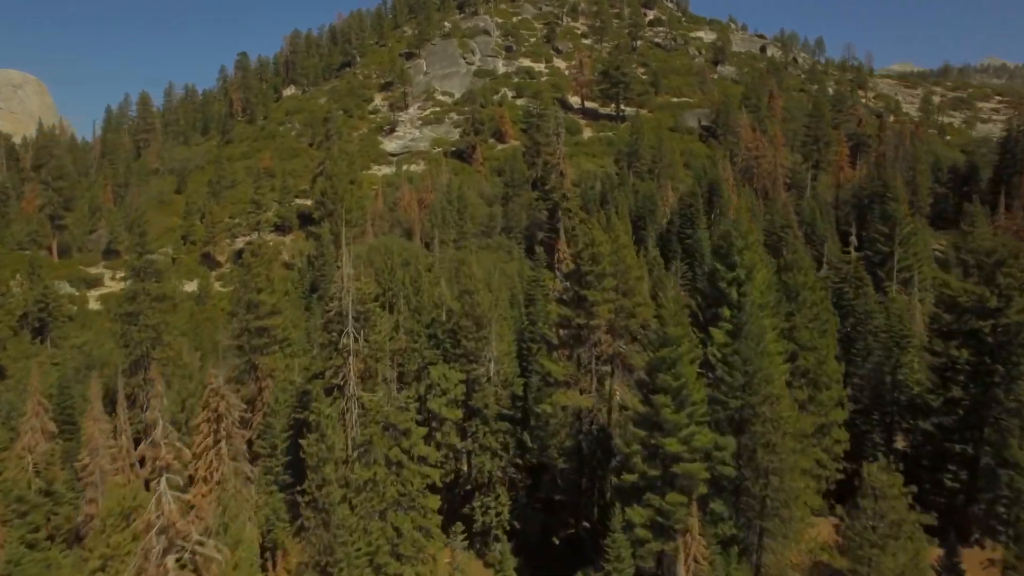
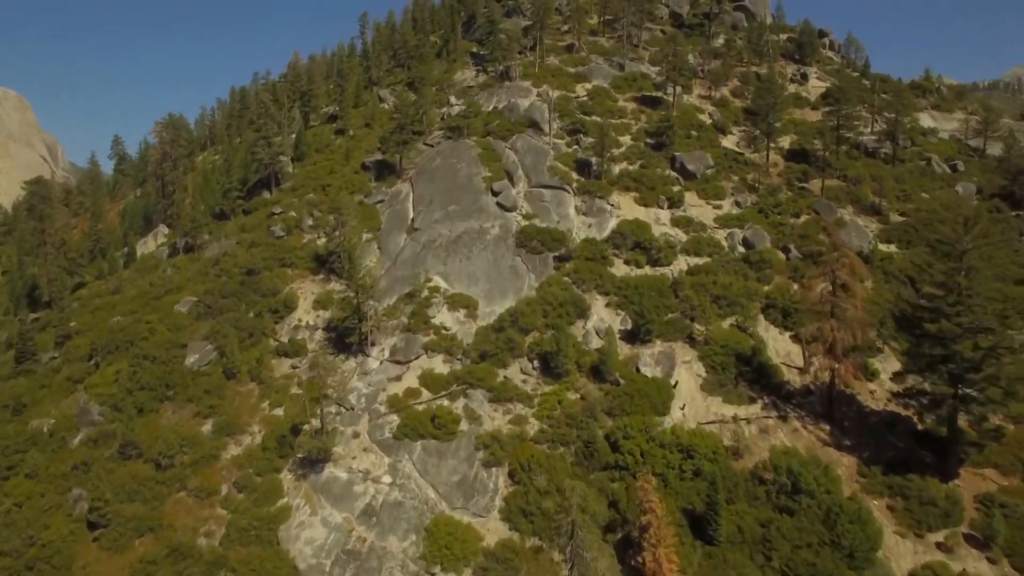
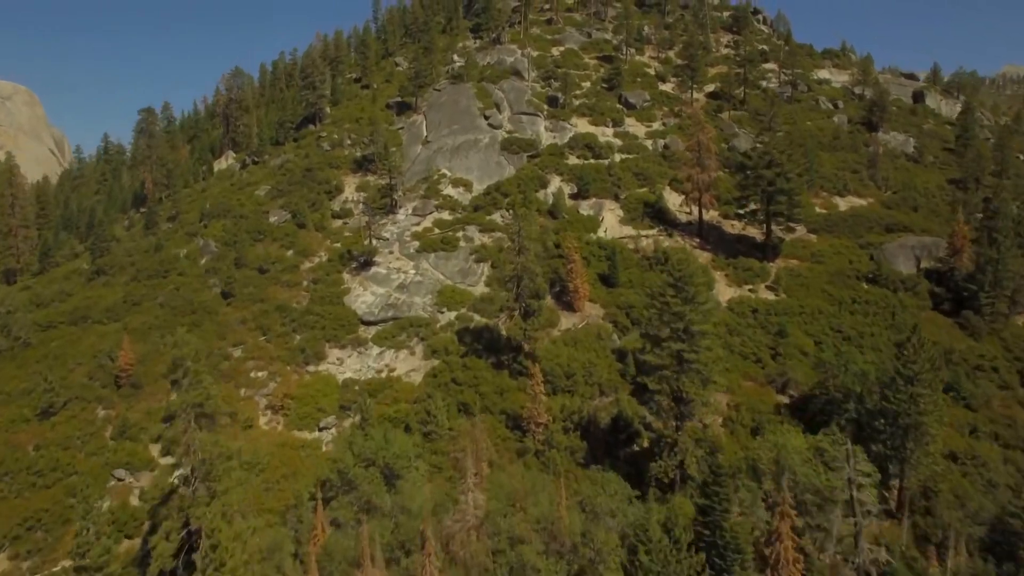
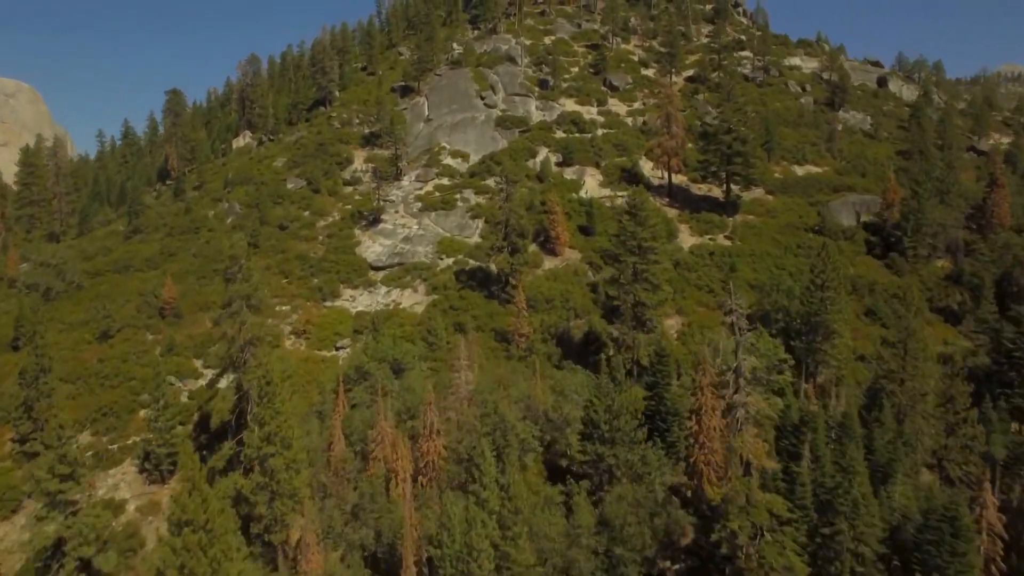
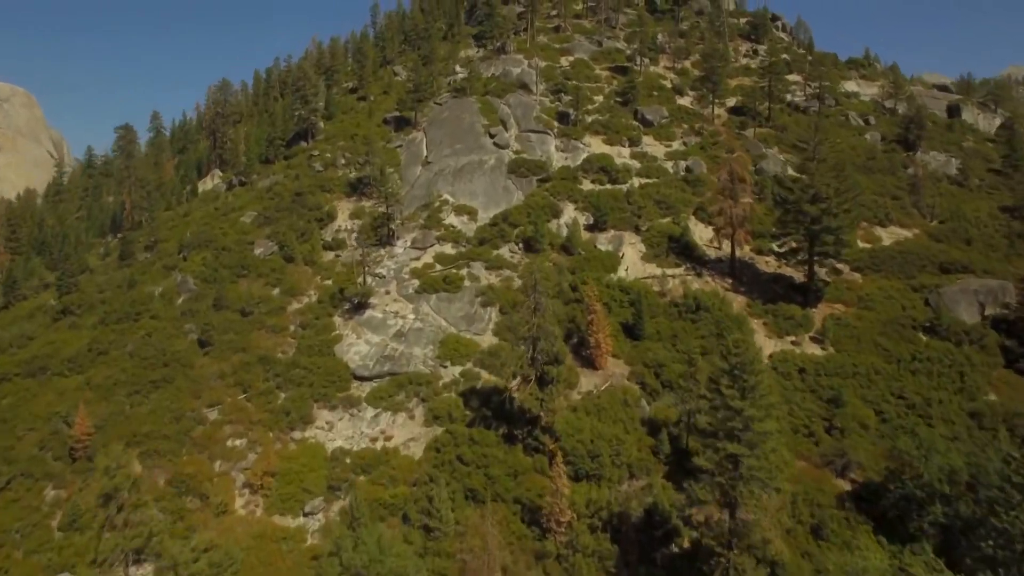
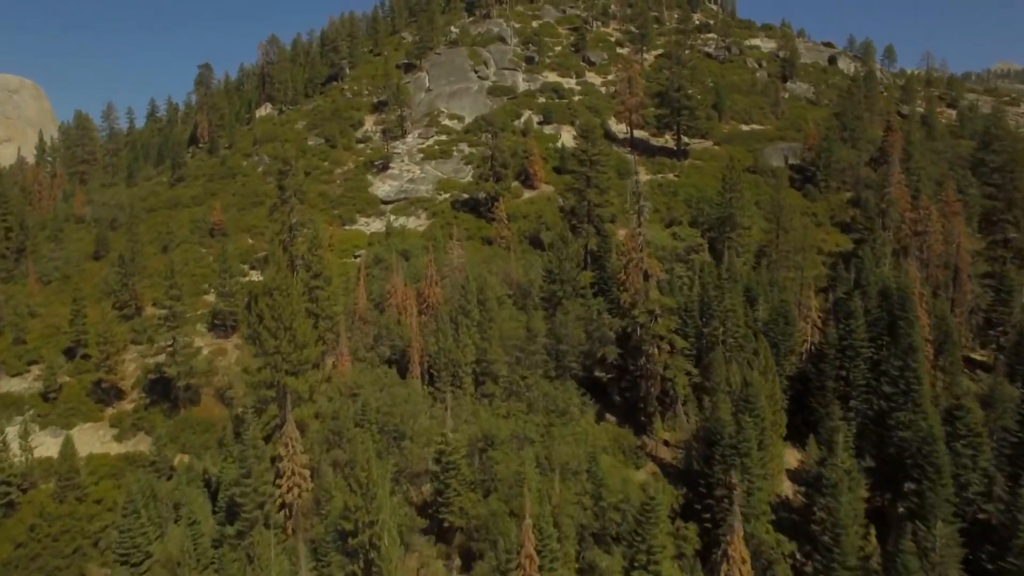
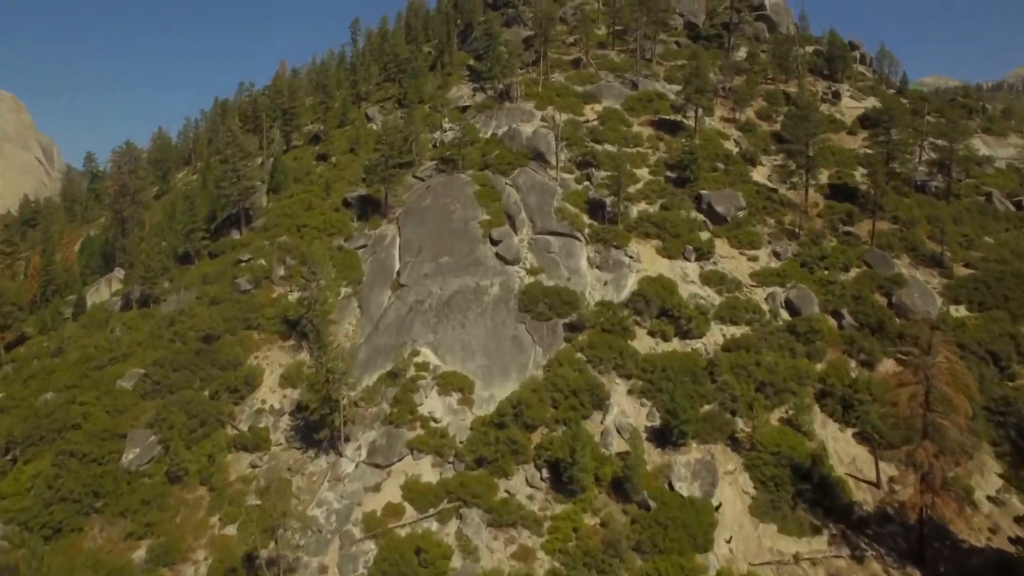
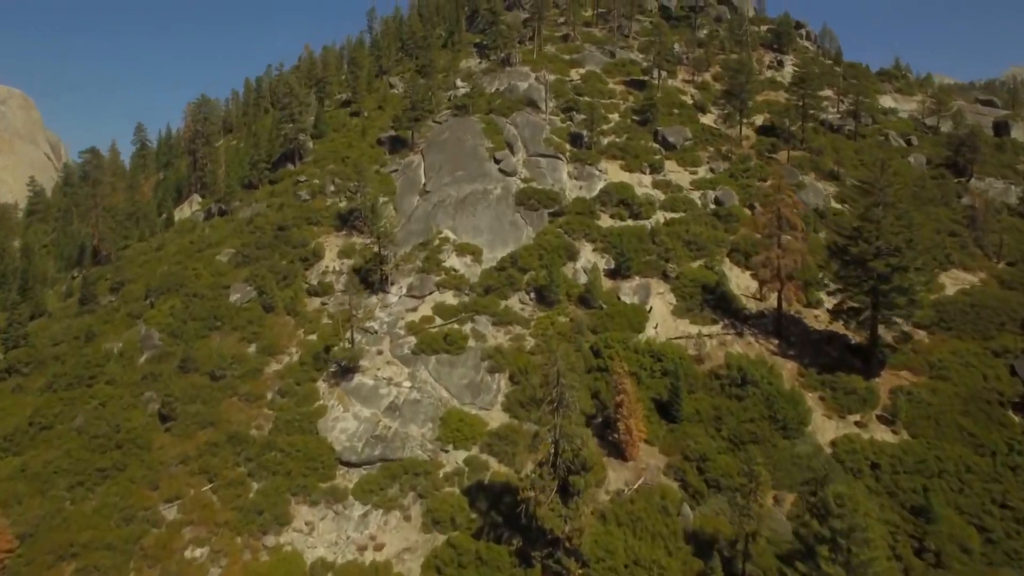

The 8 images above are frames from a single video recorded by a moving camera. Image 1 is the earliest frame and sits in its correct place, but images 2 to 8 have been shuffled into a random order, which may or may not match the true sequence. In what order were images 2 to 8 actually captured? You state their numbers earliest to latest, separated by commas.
6, 4, 3, 5, 8, 2, 7
